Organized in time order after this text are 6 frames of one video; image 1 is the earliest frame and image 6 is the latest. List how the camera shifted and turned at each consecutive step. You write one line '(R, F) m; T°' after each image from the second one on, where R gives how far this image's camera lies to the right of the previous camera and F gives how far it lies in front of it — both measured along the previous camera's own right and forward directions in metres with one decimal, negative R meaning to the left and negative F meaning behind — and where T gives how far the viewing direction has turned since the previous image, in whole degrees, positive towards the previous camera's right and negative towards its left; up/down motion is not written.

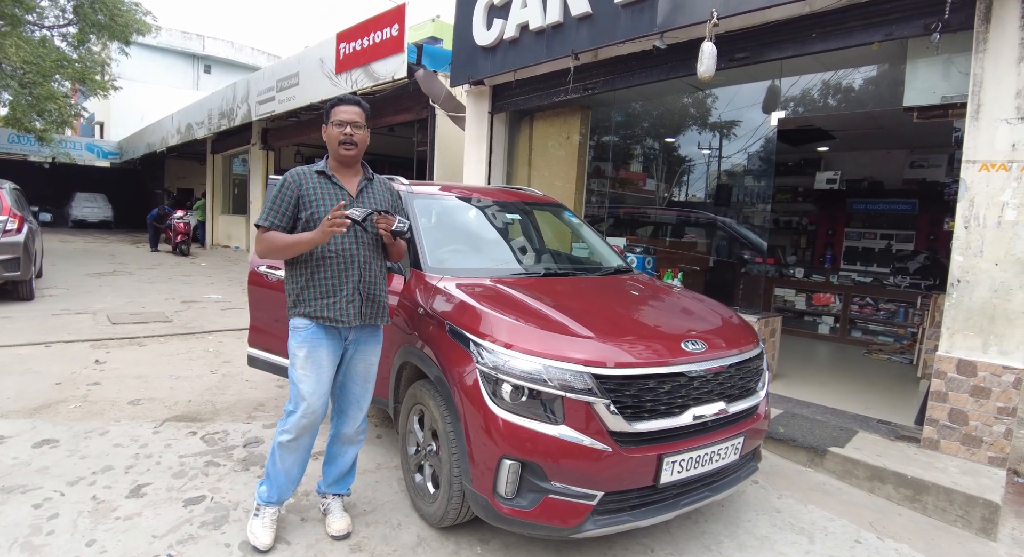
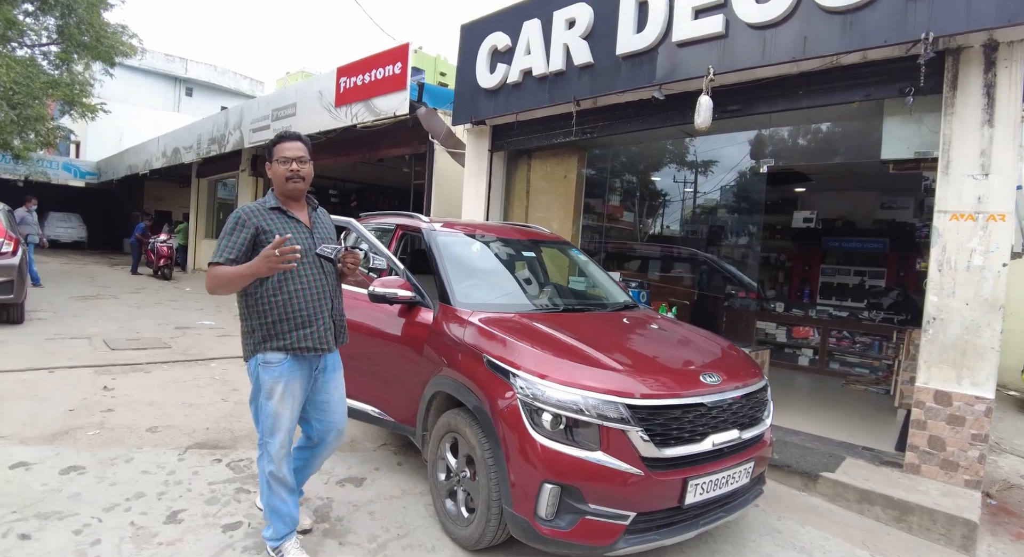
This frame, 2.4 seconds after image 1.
(-0.3, -0.2) m; +3°
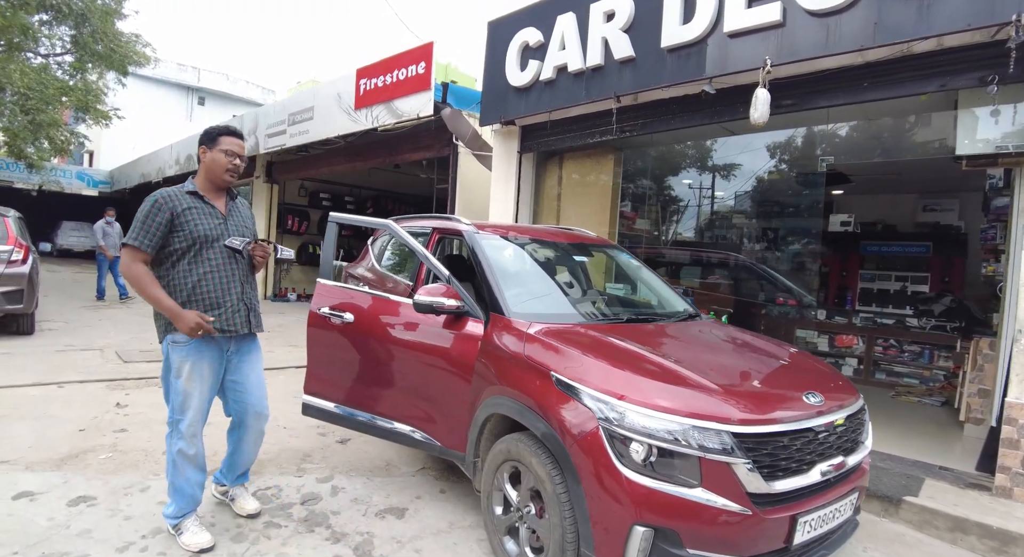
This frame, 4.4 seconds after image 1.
(-0.3, +0.3) m; -1°
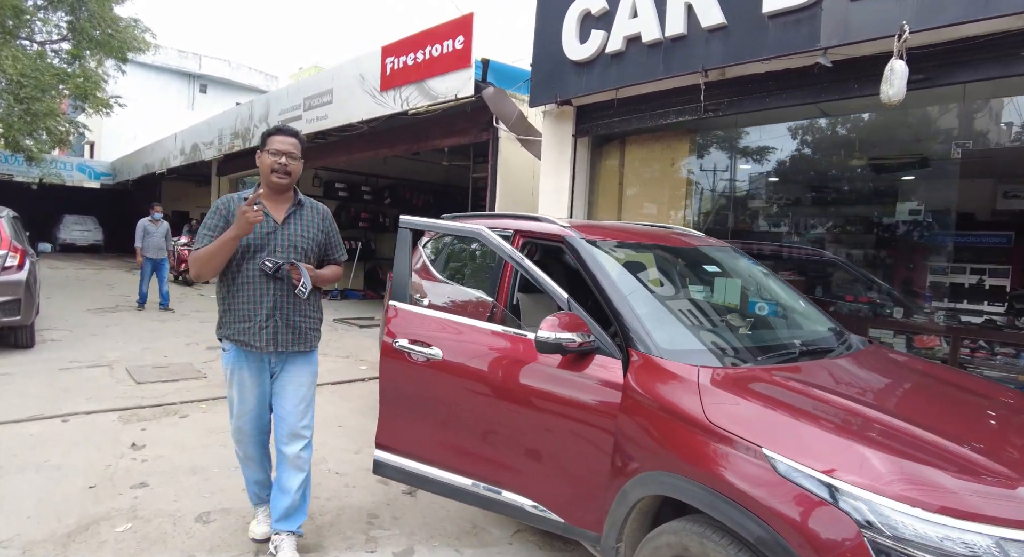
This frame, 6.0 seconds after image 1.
(-0.6, +0.7) m; 0°
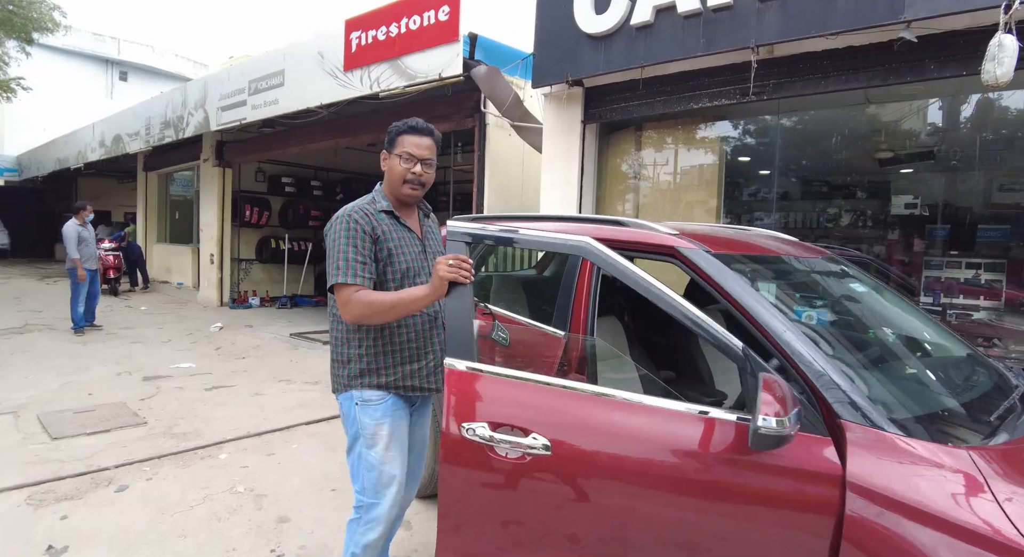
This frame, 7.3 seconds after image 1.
(-0.5, +0.8) m; +6°
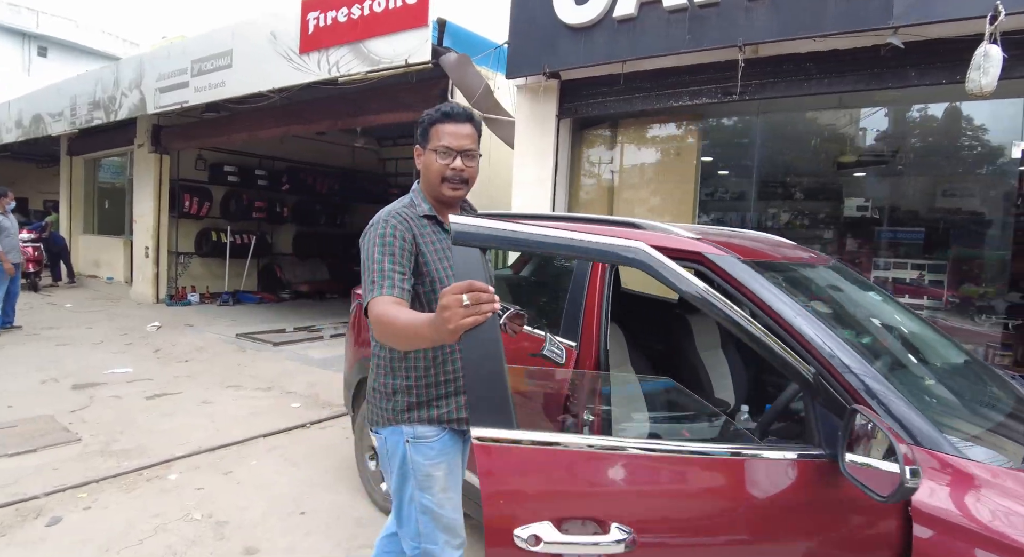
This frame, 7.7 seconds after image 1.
(-0.2, +0.2) m; +5°
